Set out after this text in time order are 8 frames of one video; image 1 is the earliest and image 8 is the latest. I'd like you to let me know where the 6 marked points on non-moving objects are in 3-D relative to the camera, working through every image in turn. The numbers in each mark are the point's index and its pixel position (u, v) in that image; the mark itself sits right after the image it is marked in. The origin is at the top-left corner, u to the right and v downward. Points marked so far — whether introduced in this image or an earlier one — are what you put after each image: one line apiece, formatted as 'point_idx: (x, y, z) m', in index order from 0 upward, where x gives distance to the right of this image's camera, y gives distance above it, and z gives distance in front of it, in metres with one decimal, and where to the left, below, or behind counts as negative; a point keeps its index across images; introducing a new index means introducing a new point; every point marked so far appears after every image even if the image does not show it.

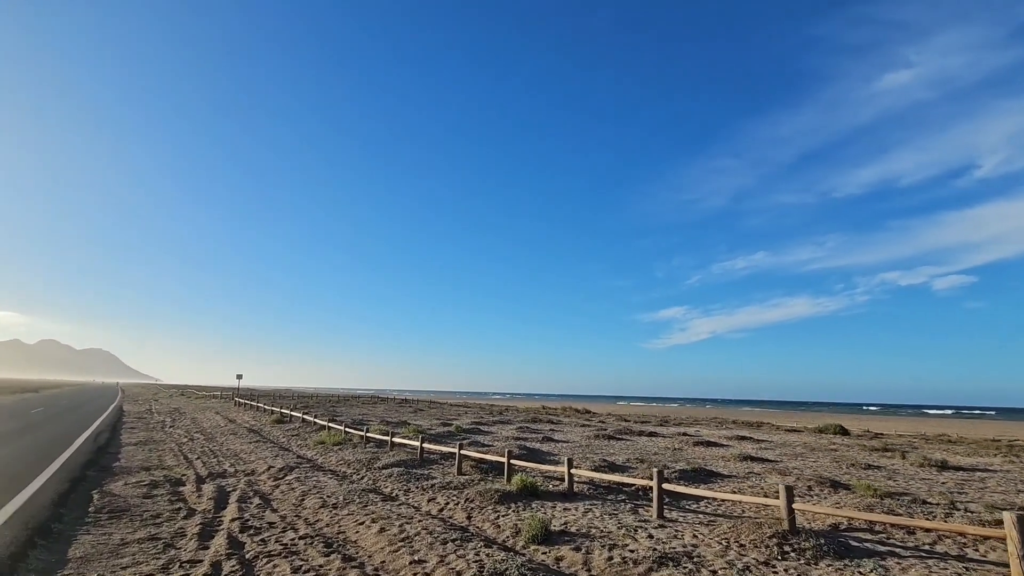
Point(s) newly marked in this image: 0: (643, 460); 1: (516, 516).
0: (+4.6, -6.0, +17.7) m
1: (+0.1, -4.6, +10.2) m
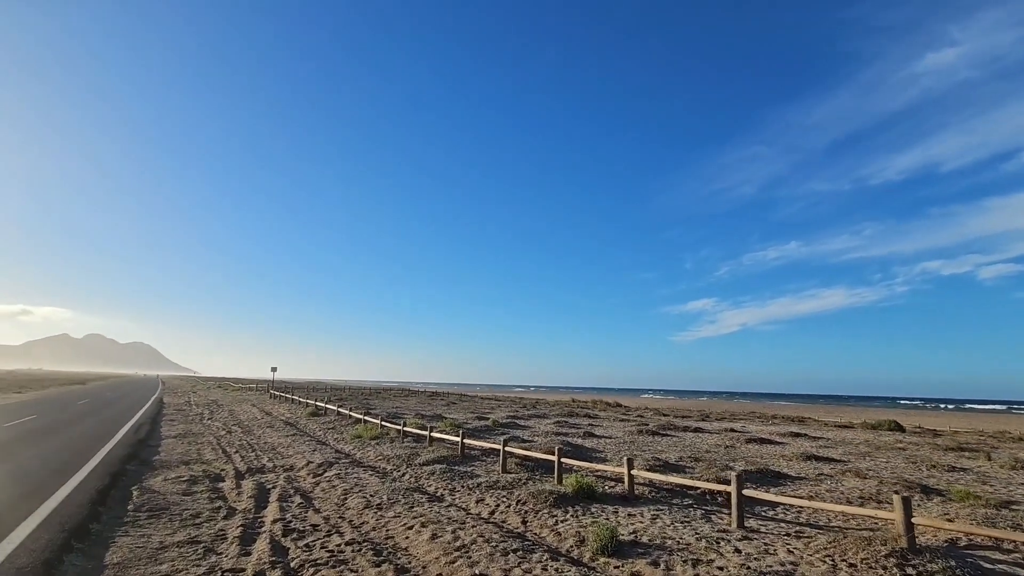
0: (+6.1, -5.6, +16.6) m
1: (+1.2, -4.3, +9.3) m
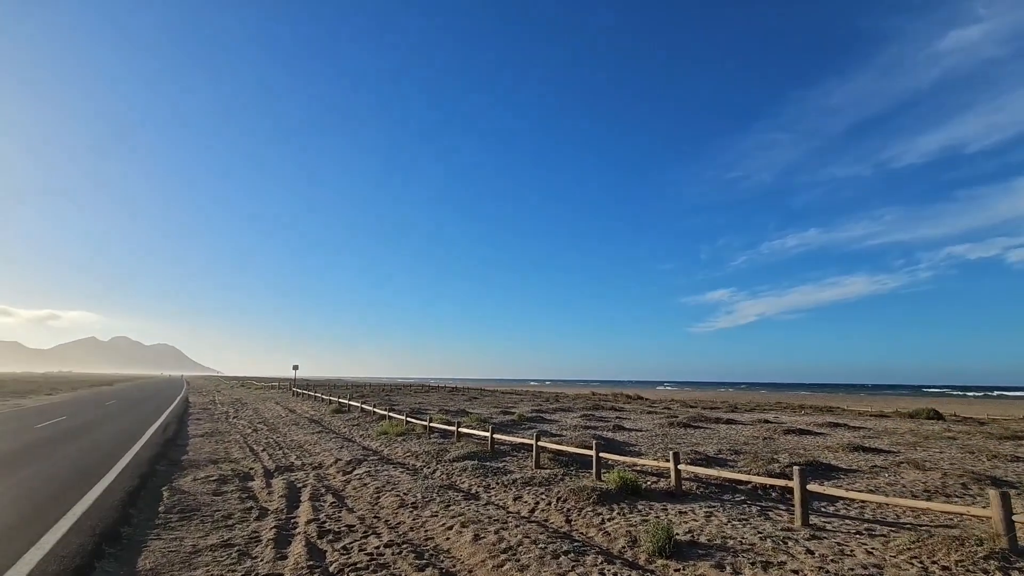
0: (+7.1, -5.1, +16.0) m
1: (+1.9, -4.0, +8.7) m
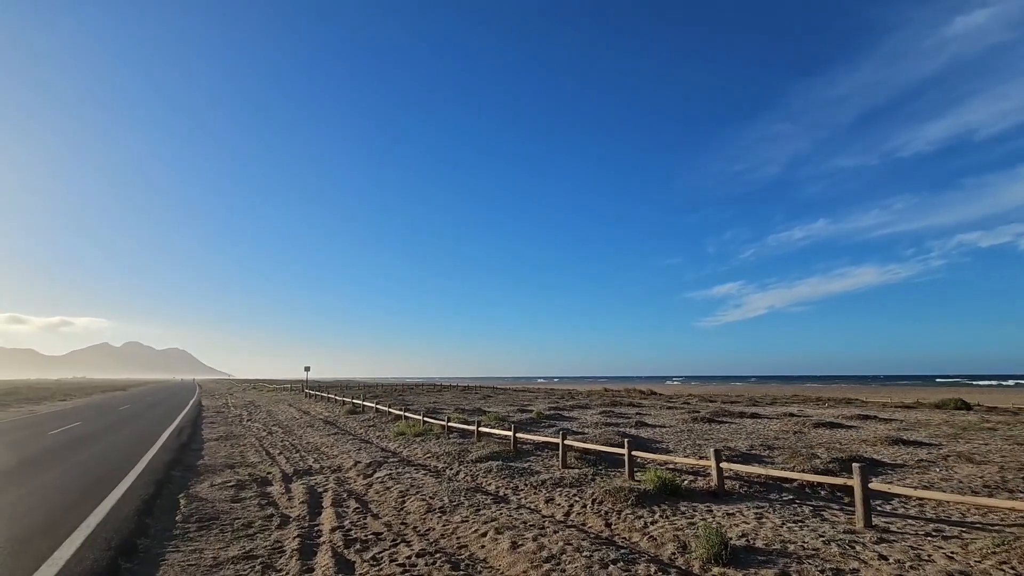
0: (+7.8, -4.8, +15.4) m
1: (+2.5, -3.8, +8.2) m
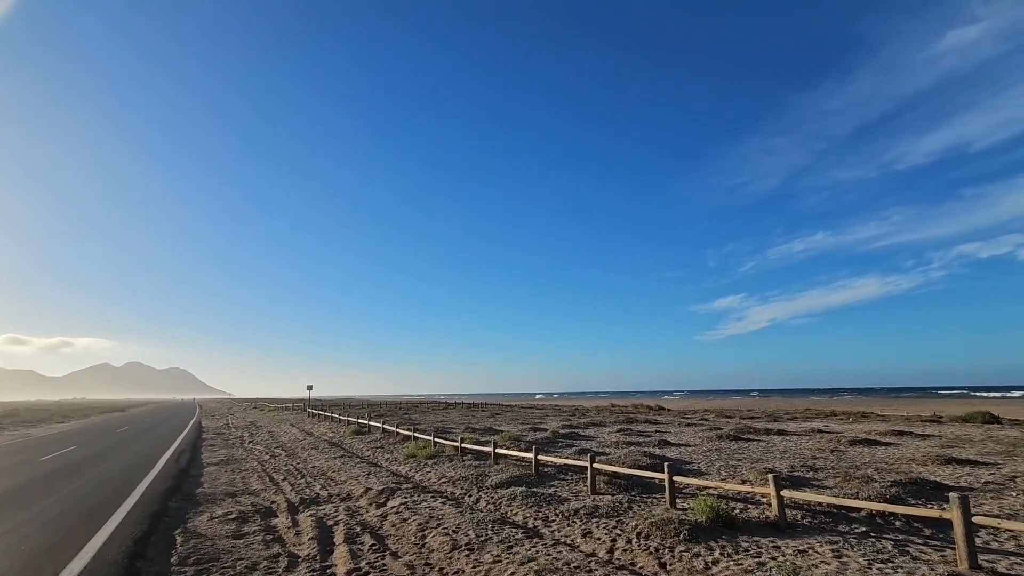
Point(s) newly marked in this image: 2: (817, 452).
0: (+8.5, -5.0, +14.3) m
1: (+3.1, -3.9, +7.1) m
2: (+10.3, -5.6, +17.3) m
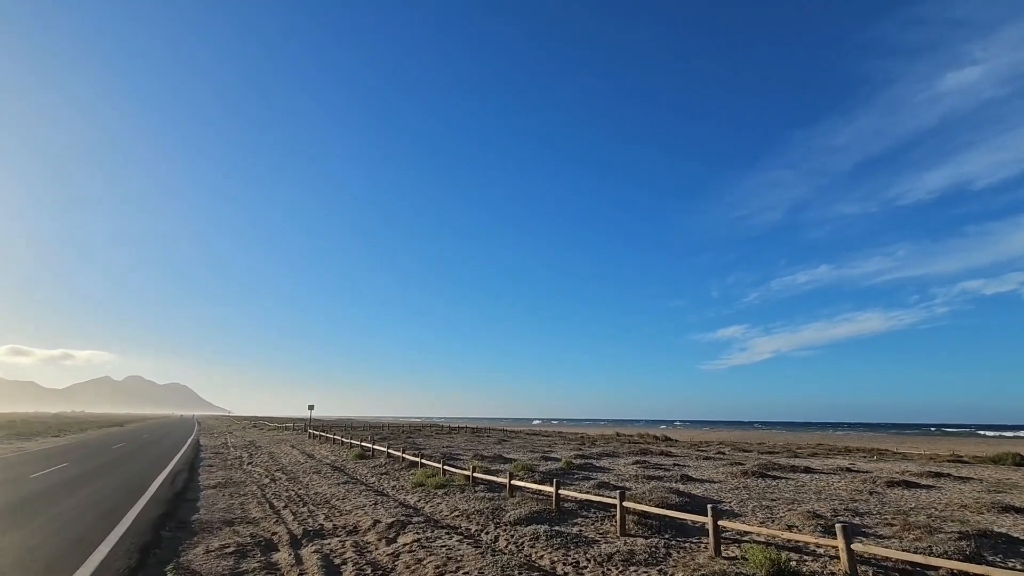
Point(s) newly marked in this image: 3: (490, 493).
0: (+9.0, -5.8, +13.2) m
1: (+3.6, -4.2, +6.1) m
2: (+10.9, -6.5, +16.2) m
3: (-0.7, -6.6, +16.3) m
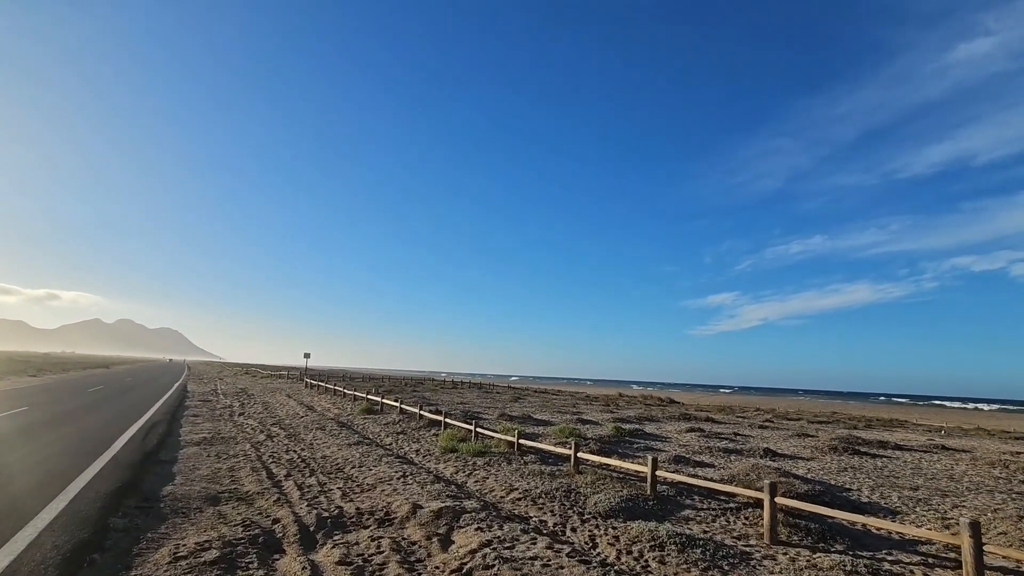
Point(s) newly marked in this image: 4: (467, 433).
0: (+10.6, -4.4, +9.8) m
1: (+5.5, -3.1, +2.6) m
2: (+12.5, -4.9, +12.9) m
3: (+0.9, -4.5, +12.8) m
4: (-1.6, -5.1, +18.1) m
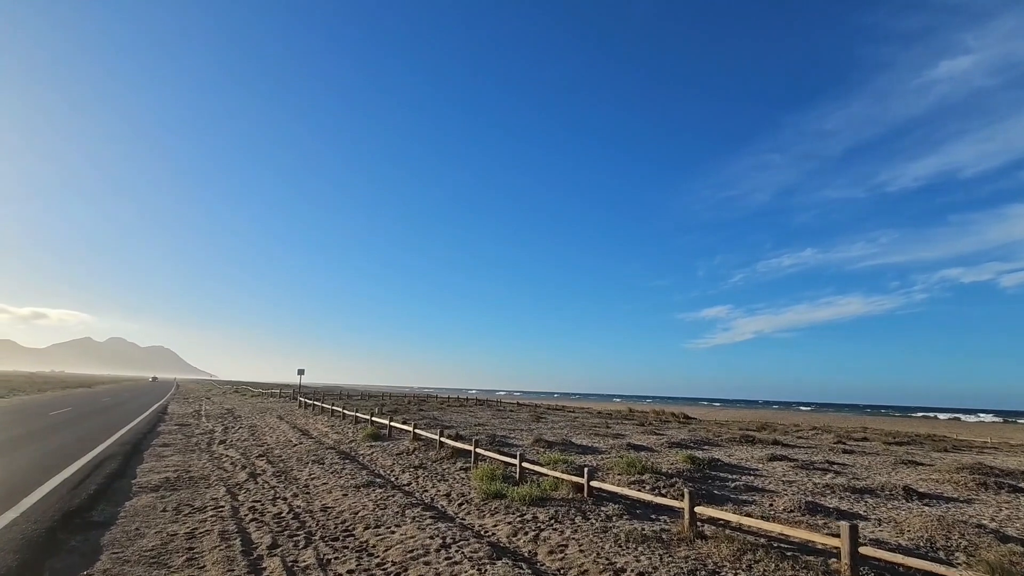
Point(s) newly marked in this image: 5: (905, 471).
0: (+12.2, -3.9, +6.0) m
1: (+7.1, -2.5, -1.2) m
2: (+14.0, -4.5, +9.1) m
3: (+2.4, -4.2, +8.9) m
4: (-0.1, -4.9, +14.1) m
5: (+12.3, -5.8, +16.3) m
